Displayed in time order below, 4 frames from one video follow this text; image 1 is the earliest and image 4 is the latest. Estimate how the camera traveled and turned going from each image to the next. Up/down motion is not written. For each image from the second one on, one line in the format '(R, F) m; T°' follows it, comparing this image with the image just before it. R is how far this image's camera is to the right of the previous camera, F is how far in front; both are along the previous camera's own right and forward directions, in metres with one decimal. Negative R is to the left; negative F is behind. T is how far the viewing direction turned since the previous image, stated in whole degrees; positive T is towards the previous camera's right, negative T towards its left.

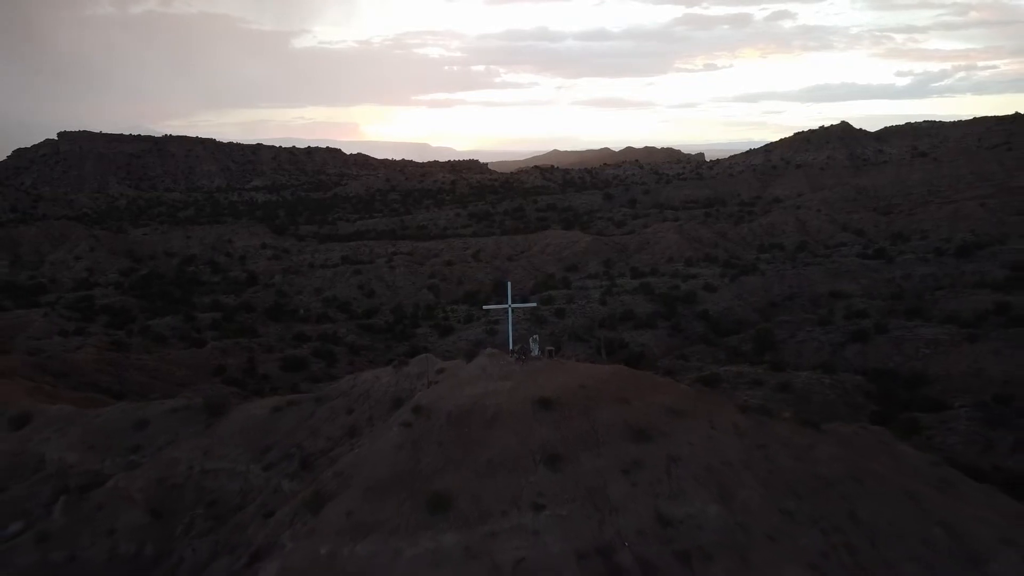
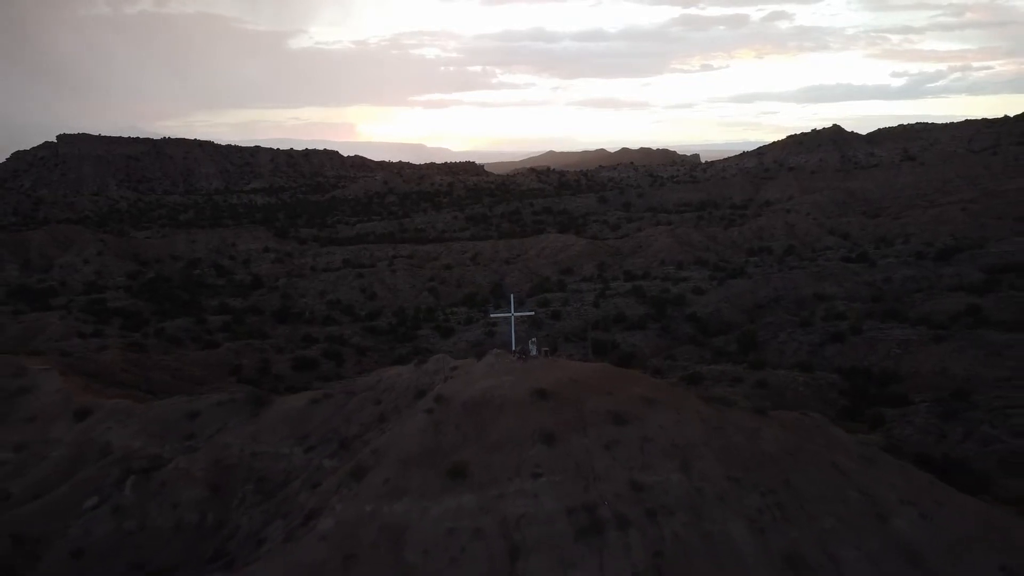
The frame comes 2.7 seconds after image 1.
(-0.1, -1.5) m; 0°
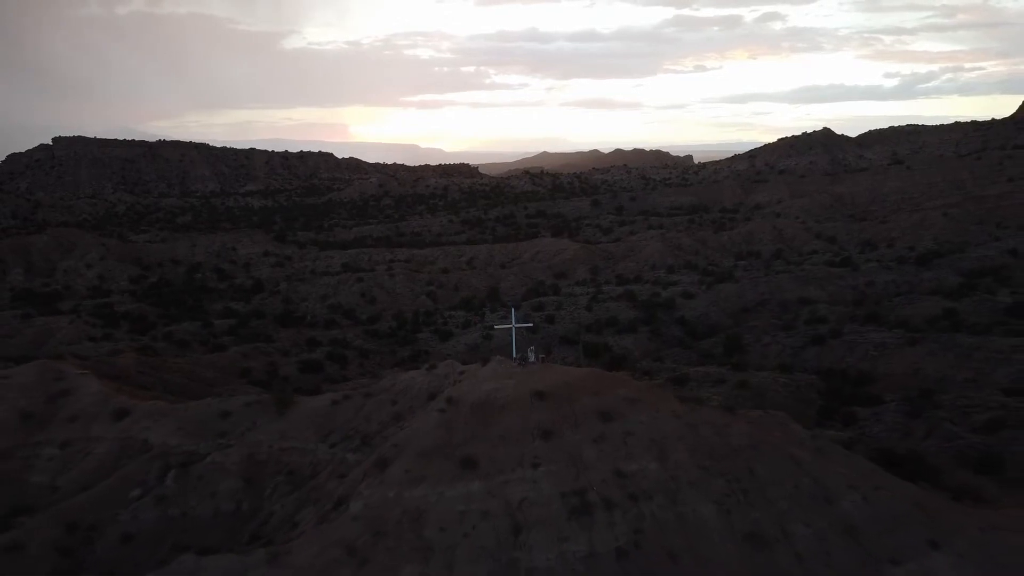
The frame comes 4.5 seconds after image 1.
(-0.1, -1.3) m; 0°
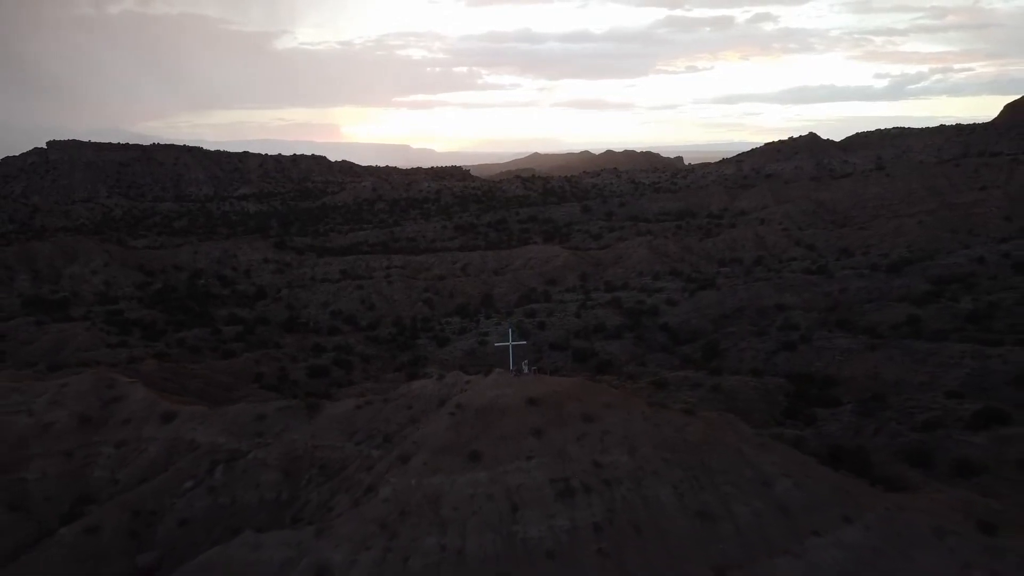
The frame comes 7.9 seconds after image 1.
(-0.1, -2.1) m; +1°
